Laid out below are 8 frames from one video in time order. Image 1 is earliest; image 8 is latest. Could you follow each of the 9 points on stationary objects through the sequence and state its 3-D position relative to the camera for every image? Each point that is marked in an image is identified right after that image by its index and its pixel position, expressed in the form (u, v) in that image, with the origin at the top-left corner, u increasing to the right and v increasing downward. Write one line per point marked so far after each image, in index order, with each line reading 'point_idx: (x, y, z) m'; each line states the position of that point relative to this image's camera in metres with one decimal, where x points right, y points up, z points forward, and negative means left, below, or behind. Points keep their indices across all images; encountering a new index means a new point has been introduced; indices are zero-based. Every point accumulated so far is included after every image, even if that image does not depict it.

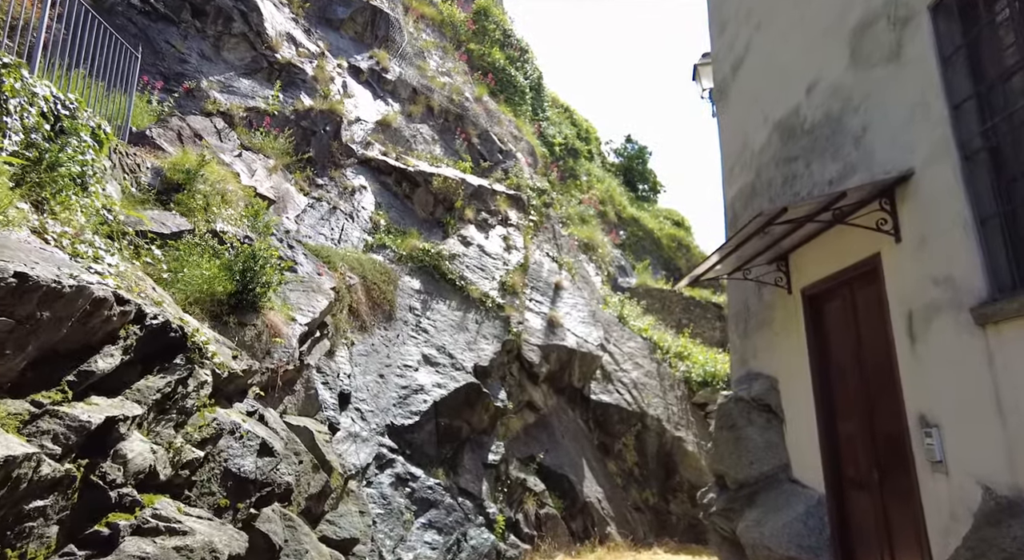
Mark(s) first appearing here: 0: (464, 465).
0: (-0.6, -2.2, +6.8) m
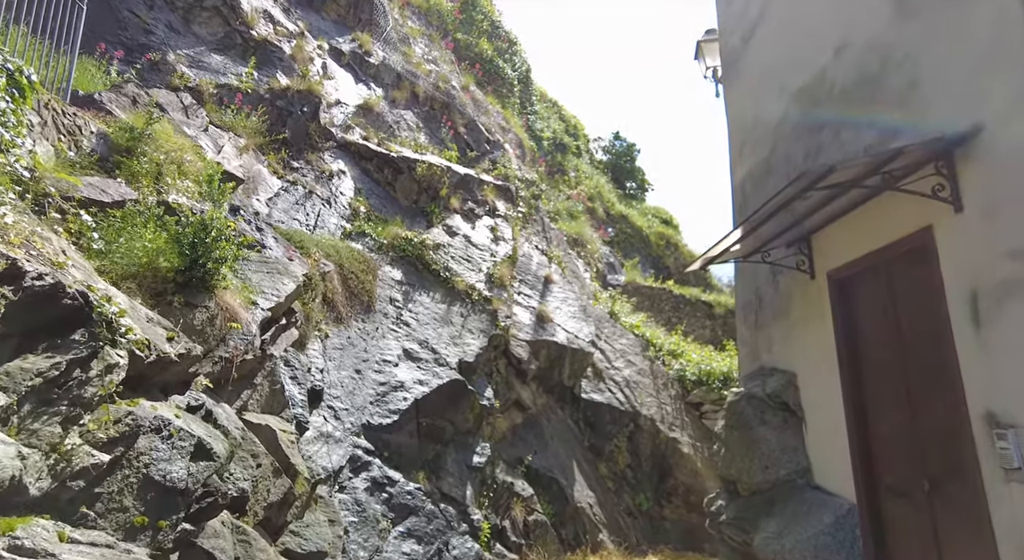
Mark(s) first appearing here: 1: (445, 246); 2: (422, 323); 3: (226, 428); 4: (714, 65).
0: (-0.7, -2.1, +6.3) m
1: (-1.0, +0.5, +8.8) m
2: (-1.2, -0.6, +7.3) m
3: (-1.7, -0.9, +3.3) m
4: (+2.2, +2.3, +6.2) m
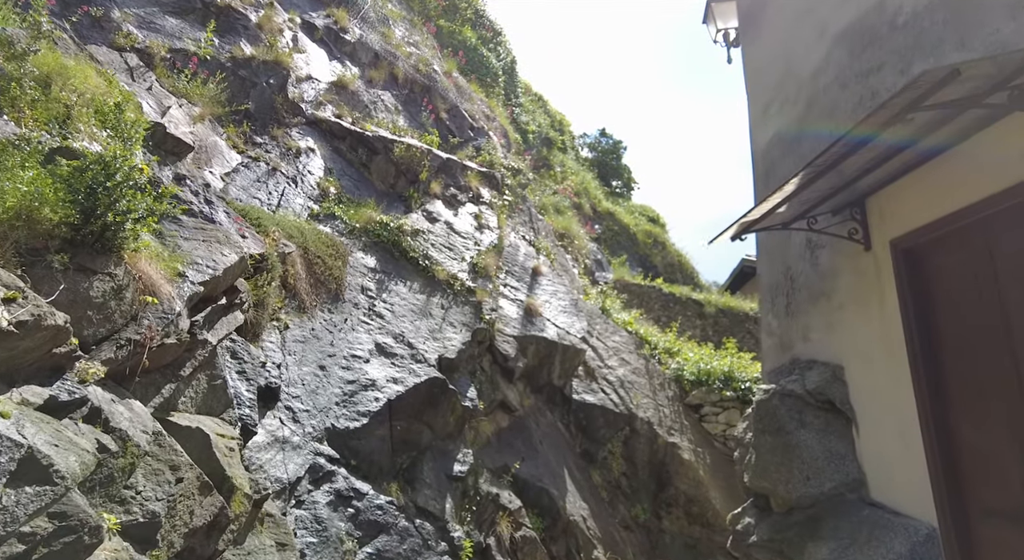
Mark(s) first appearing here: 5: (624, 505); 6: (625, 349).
0: (-0.9, -1.9, +5.5) m
1: (-1.3, +0.7, +8.1) m
2: (-1.3, -0.4, +6.6) m
3: (-1.7, -0.7, +2.5) m
4: (+2.1, +2.5, +5.5) m
5: (+1.4, -2.9, +7.3) m
6: (+1.7, -1.1, +8.6) m
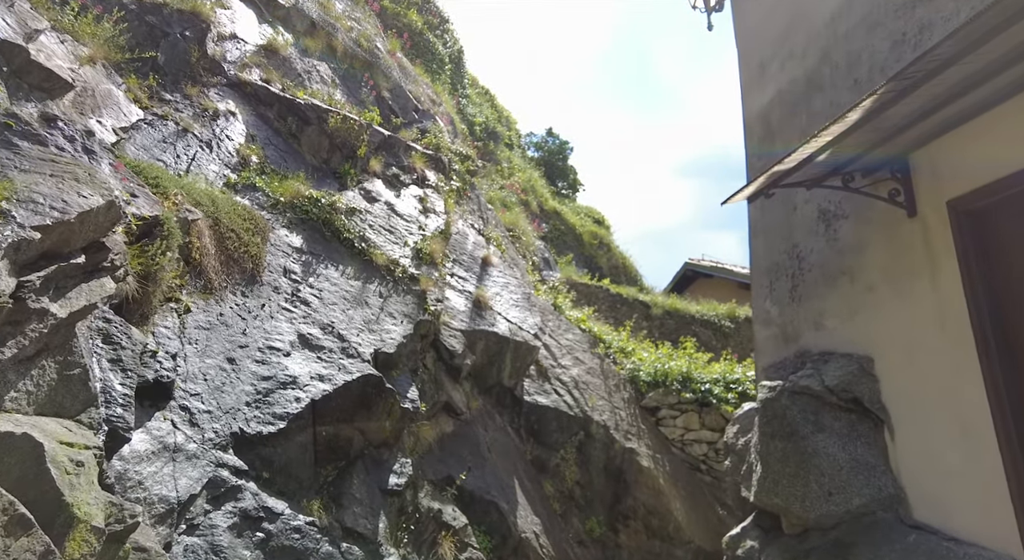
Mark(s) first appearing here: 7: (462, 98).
0: (-1.3, -1.7, +4.7) m
1: (-1.9, +0.9, +7.2) m
2: (-1.8, -0.2, +5.7) m
3: (-1.8, -0.5, +1.6) m
4: (+1.7, +2.6, +5.0) m
5: (+0.8, -2.8, +6.6) m
6: (+0.9, -1.0, +8.0) m
7: (-1.6, +5.6, +17.6) m
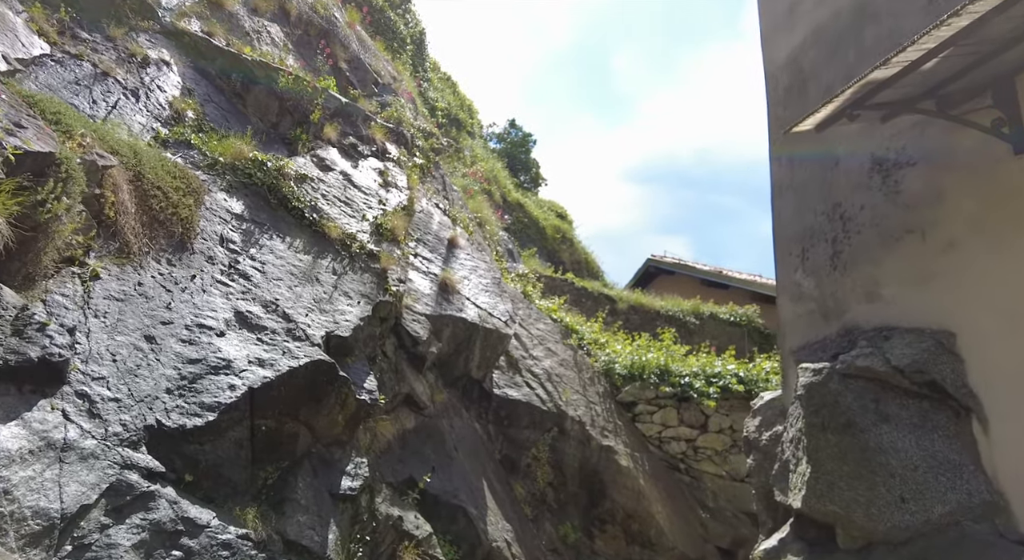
0: (-1.5, -1.5, +3.9) m
1: (-2.2, +1.1, +6.4) m
2: (-2.1, 0.0, +4.9) m
3: (-1.7, -0.2, +0.8) m
4: (+1.6, +2.7, +4.5) m
5: (+0.4, -2.6, +6.0) m
6: (+0.5, -0.8, +7.5) m
7: (-2.6, +5.9, +16.8) m
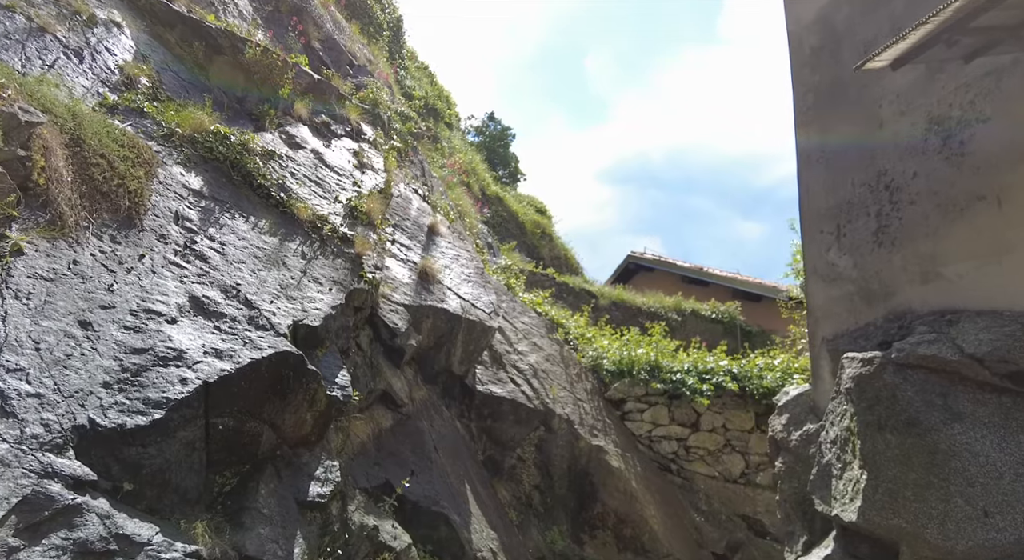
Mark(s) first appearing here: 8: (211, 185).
0: (-1.5, -1.4, +3.4) m
1: (-2.4, +1.3, +5.8) m
2: (-2.2, +0.1, +4.4) m
3: (-1.6, -0.1, +0.3) m
4: (+1.6, +2.8, +4.2) m
5: (+0.2, -2.5, +5.6) m
6: (+0.3, -0.7, +7.1) m
7: (-3.2, +6.1, +16.2) m
8: (-2.6, +0.8, +4.9) m
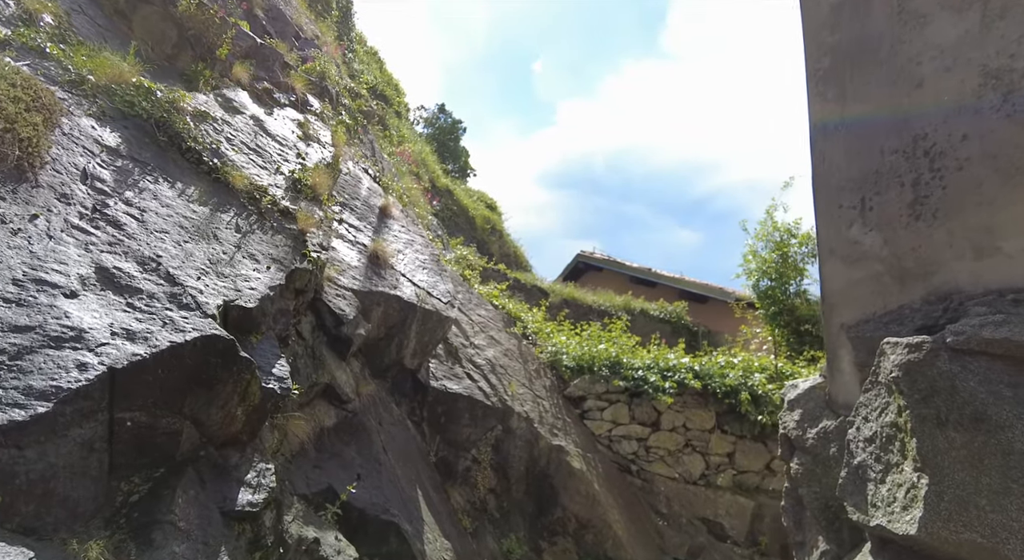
0: (-1.7, -1.2, +2.8) m
1: (-2.7, +1.4, +5.2) m
2: (-2.4, +0.3, +3.7) m
3: (-1.4, +0.1, -0.3) m
4: (+1.4, +2.9, +3.9) m
5: (-0.2, -2.4, +5.2) m
6: (-0.2, -0.5, +6.6) m
7: (-4.4, +6.3, +15.4) m
8: (-2.9, +1.0, +4.2) m
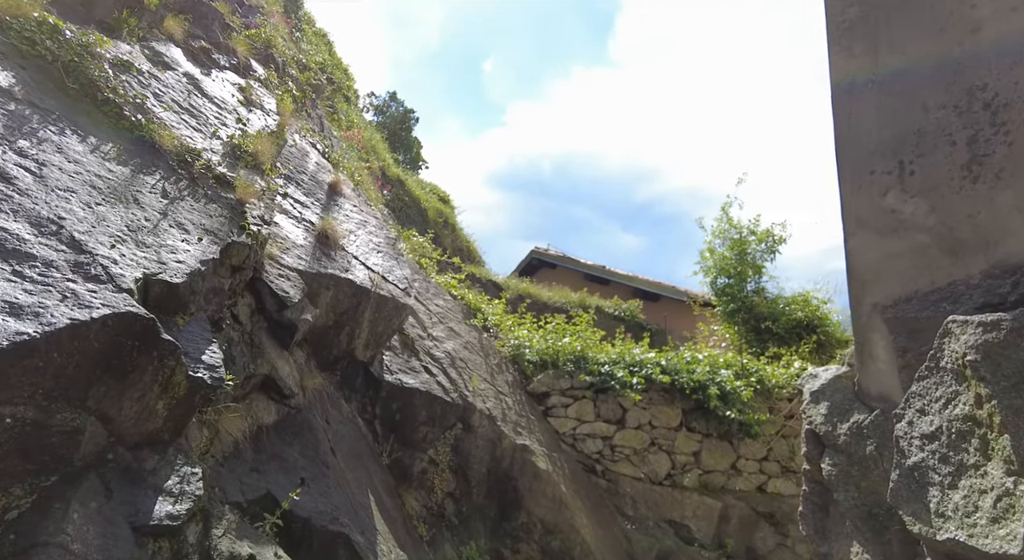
0: (-1.8, -1.0, +2.3) m
1: (-2.9, +1.6, +4.5) m
2: (-2.5, +0.5, +3.1) m
3: (-1.2, +0.2, -0.8) m
4: (+1.3, +3.0, +3.6) m
5: (-0.5, -2.2, +4.7) m
6: (-0.6, -0.4, +6.2) m
7: (-5.5, +6.5, +14.5) m
8: (-3.0, +1.2, +3.5) m
